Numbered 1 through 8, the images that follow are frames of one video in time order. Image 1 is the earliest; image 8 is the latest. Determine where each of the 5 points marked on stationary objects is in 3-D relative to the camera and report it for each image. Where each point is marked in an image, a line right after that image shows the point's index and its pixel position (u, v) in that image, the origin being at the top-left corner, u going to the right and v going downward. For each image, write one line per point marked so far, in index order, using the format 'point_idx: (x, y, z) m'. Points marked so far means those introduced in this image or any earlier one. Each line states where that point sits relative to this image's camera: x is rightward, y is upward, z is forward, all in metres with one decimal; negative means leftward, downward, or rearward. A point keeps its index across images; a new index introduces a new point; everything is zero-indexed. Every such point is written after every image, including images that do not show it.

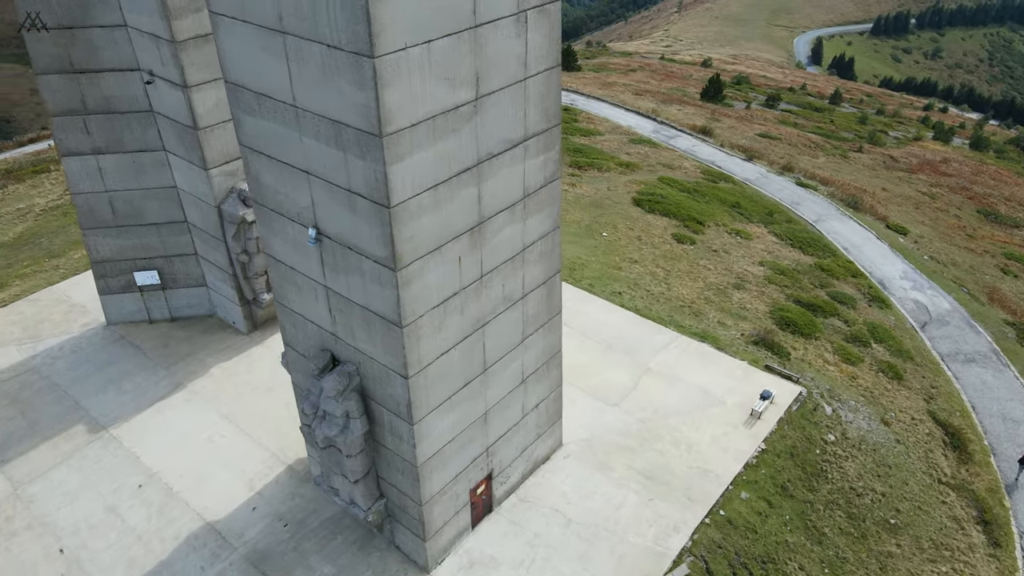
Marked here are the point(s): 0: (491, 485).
0: (-0.3, -3.0, +11.5) m
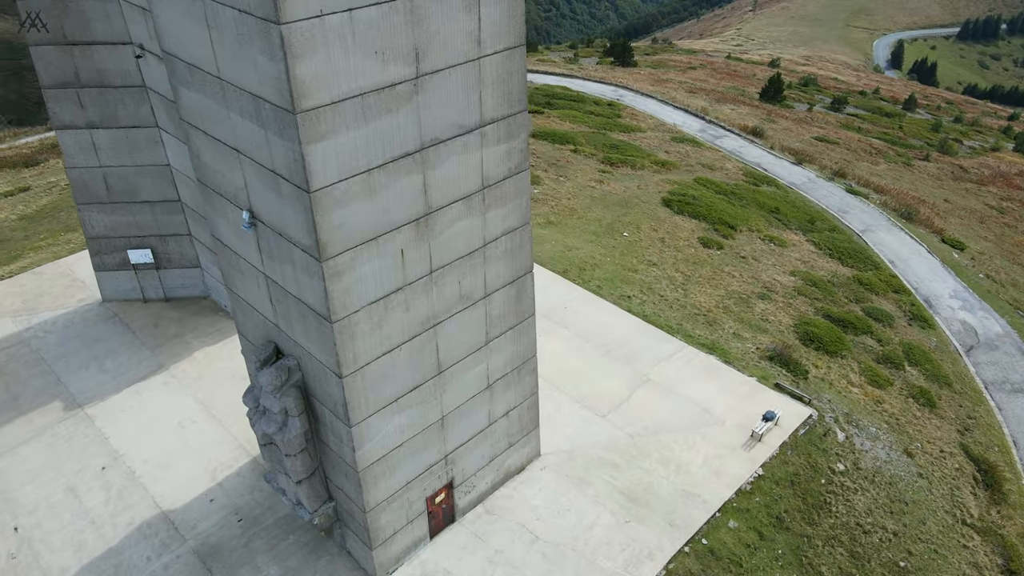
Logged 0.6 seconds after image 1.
0: (-0.8, -2.9, +10.8) m
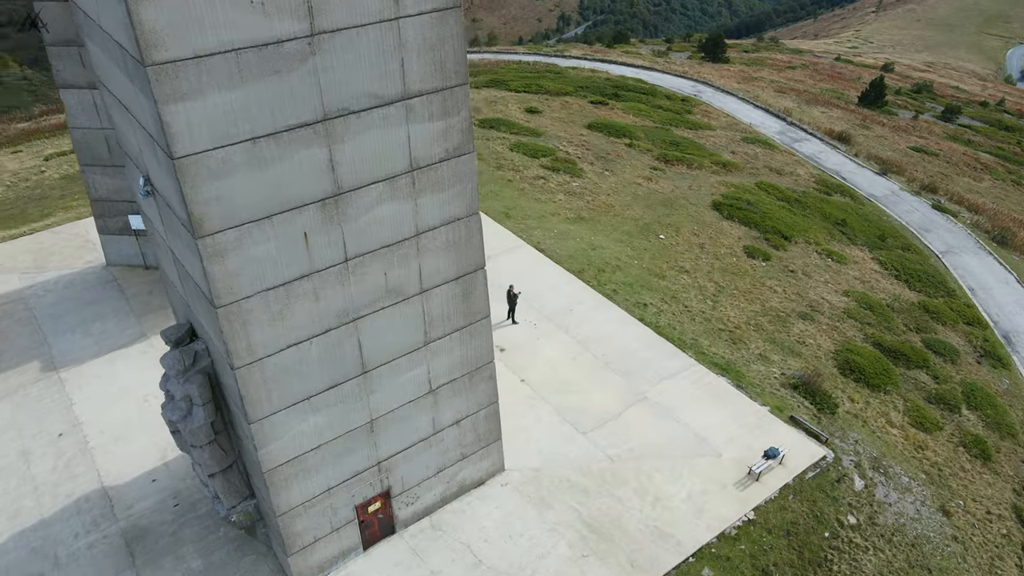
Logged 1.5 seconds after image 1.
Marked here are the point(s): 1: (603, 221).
0: (-1.6, -2.8, +9.9) m
1: (+2.2, +1.6, +18.7) m
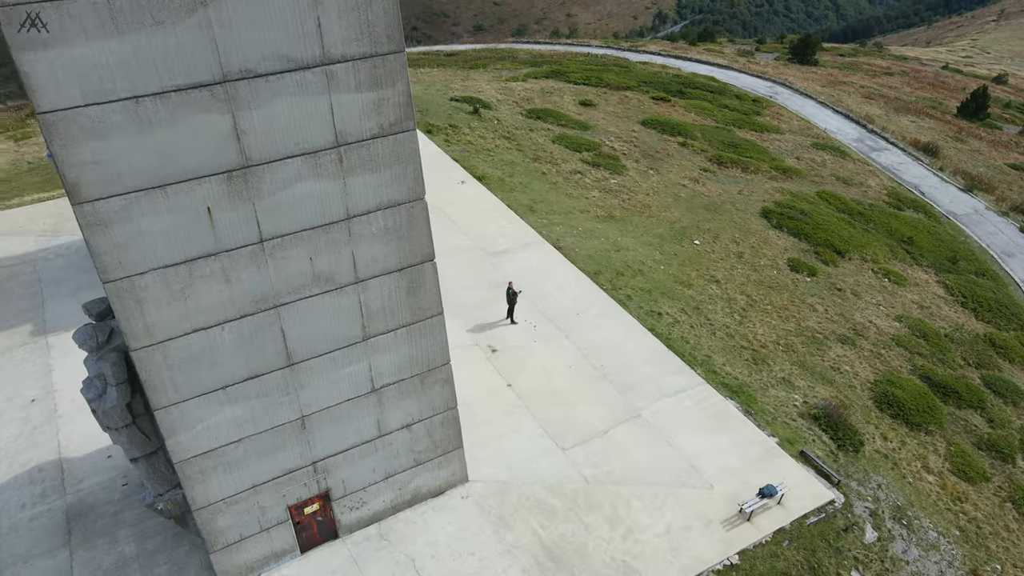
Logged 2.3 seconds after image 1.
0: (-2.2, -2.6, +9.2) m
1: (+2.8, +1.5, +17.6) m
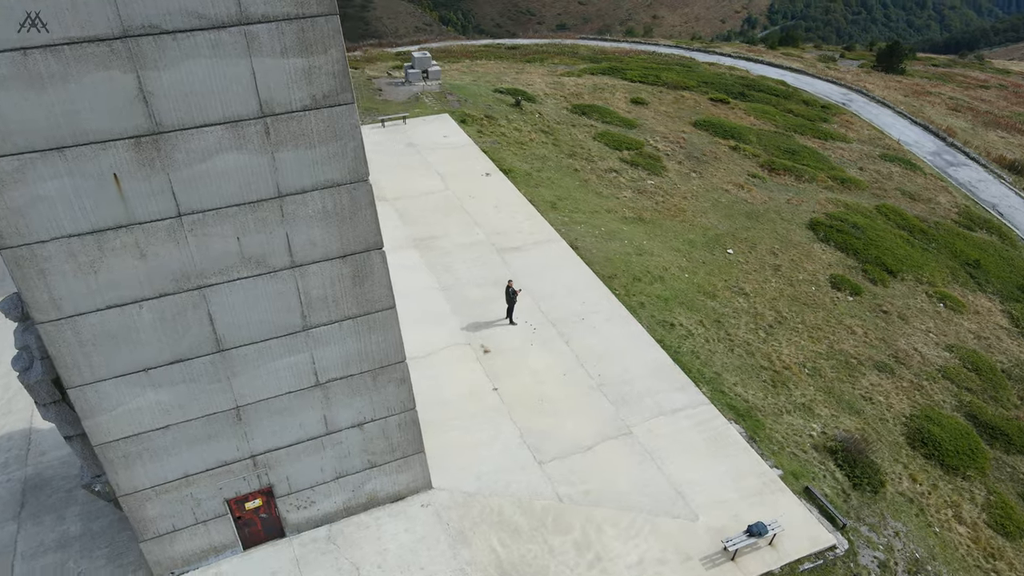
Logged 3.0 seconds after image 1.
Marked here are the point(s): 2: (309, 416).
0: (-2.7, -2.5, +8.7) m
1: (+3.3, +1.4, +16.5) m
2: (-2.2, -1.4, +8.2) m
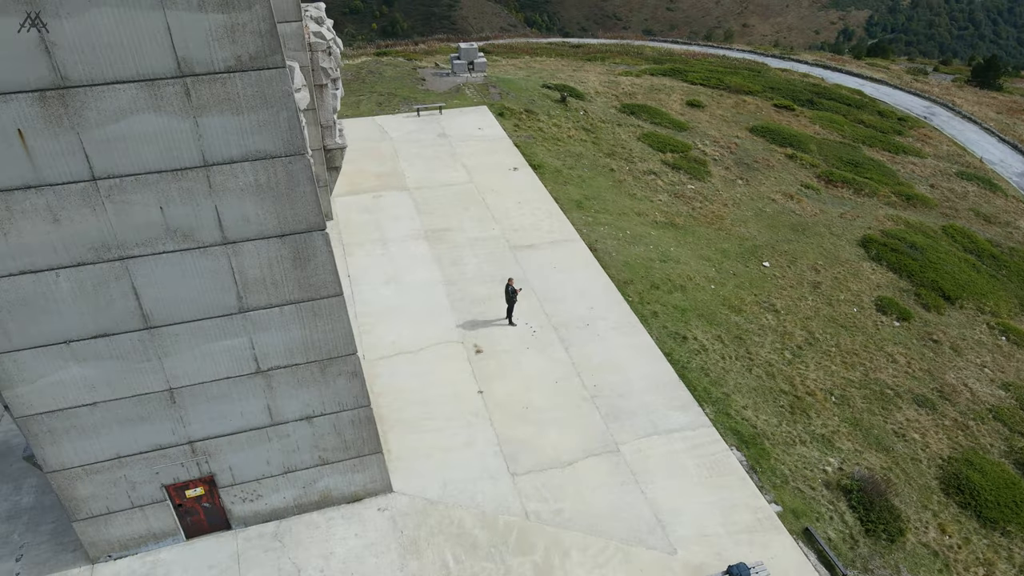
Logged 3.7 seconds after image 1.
0: (-3.2, -2.2, +8.2) m
1: (+3.8, +1.1, +15.5) m
2: (-2.6, -1.2, +7.7) m
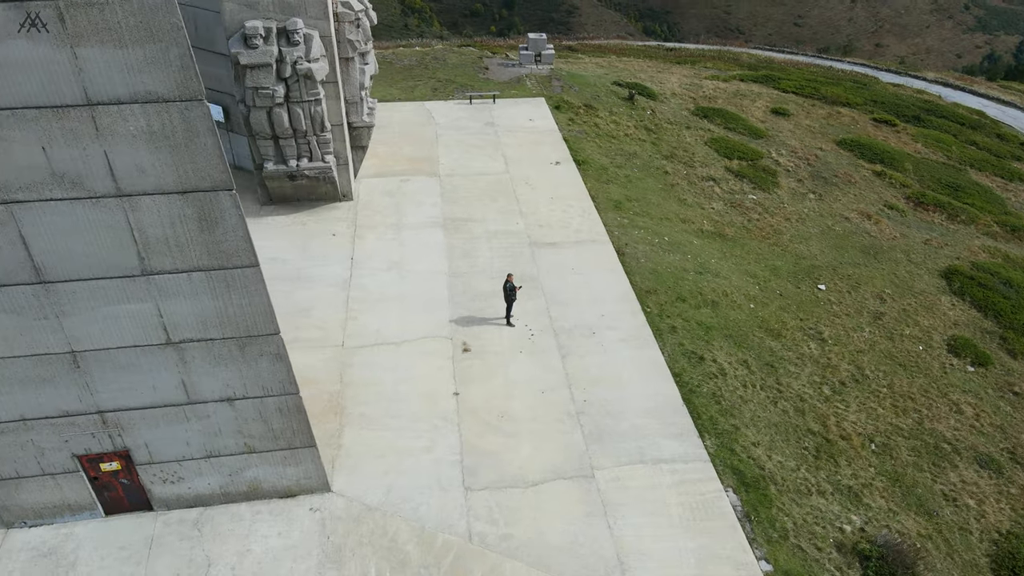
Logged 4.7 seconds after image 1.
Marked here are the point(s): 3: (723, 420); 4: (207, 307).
0: (-3.8, -1.9, +7.7) m
1: (+4.3, +0.8, +14.0) m
2: (-3.2, -0.8, +7.0) m
3: (+2.7, -1.7, +9.6) m
4: (-2.7, -0.2, +6.7) m
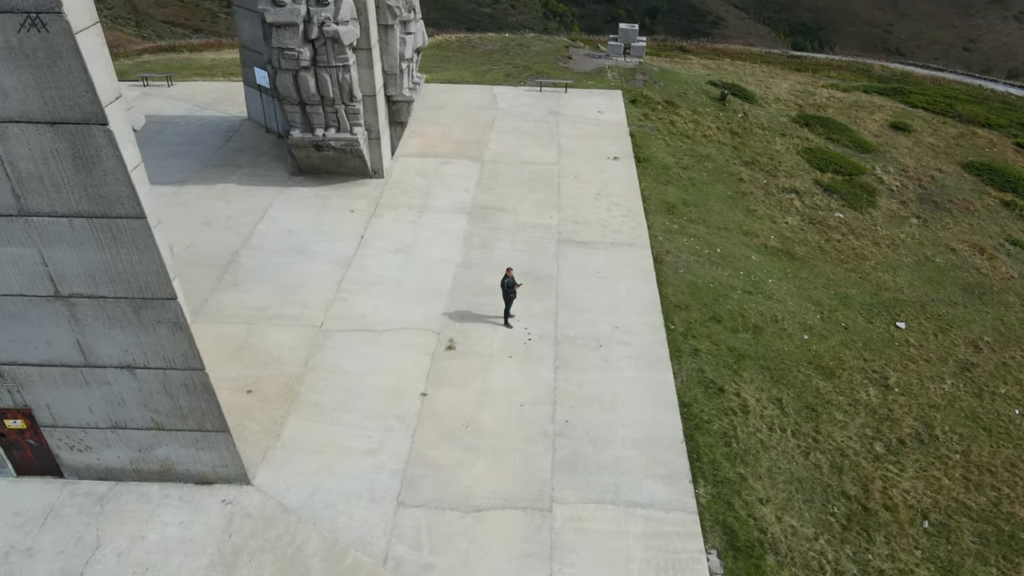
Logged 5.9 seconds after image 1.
0: (-4.4, -1.4, +7.1) m
1: (+4.9, +0.3, +12.0) m
2: (-3.8, -0.4, +6.4) m
3: (+2.3, -1.9, +8.0) m
4: (-3.3, +0.2, +5.9) m
